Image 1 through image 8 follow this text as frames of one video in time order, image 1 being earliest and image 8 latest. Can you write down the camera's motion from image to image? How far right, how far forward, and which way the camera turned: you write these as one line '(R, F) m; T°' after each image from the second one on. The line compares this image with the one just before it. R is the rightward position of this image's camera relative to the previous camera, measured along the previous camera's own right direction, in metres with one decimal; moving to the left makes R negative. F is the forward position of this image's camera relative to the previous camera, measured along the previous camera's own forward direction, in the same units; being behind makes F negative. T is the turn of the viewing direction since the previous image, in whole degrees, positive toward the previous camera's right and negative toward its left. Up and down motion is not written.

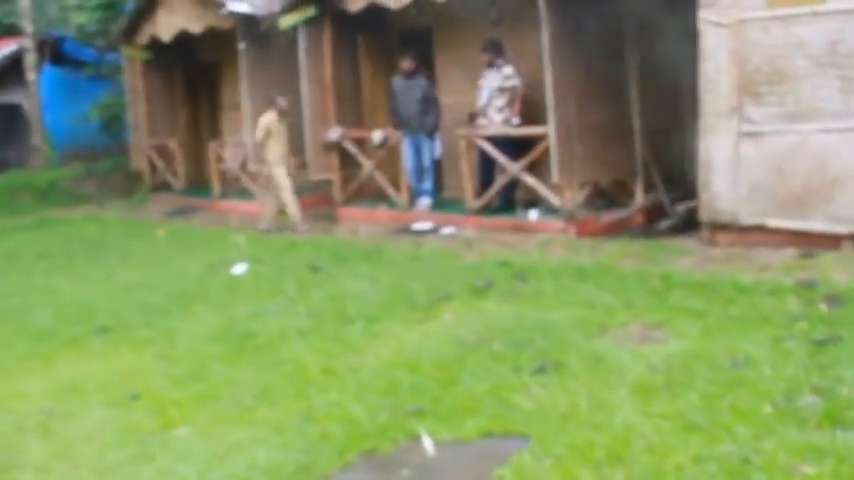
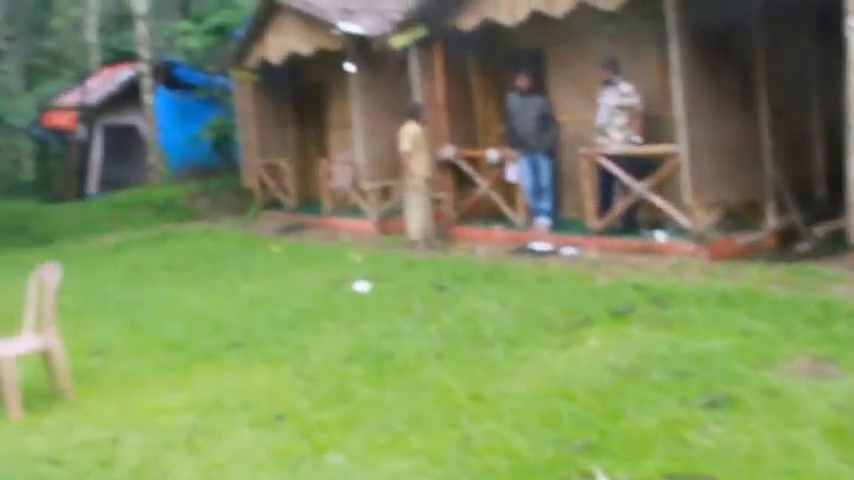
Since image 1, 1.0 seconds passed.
(-0.4, +0.5) m; -5°
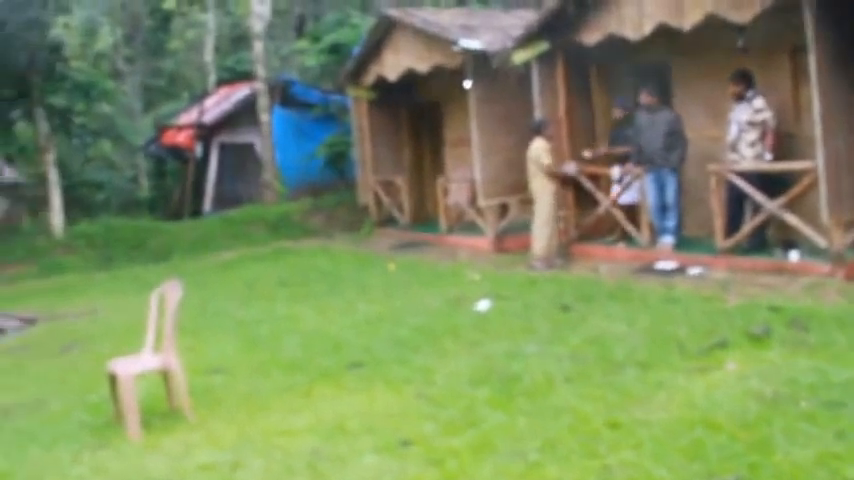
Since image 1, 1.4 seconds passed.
(-0.1, +0.3) m; -6°
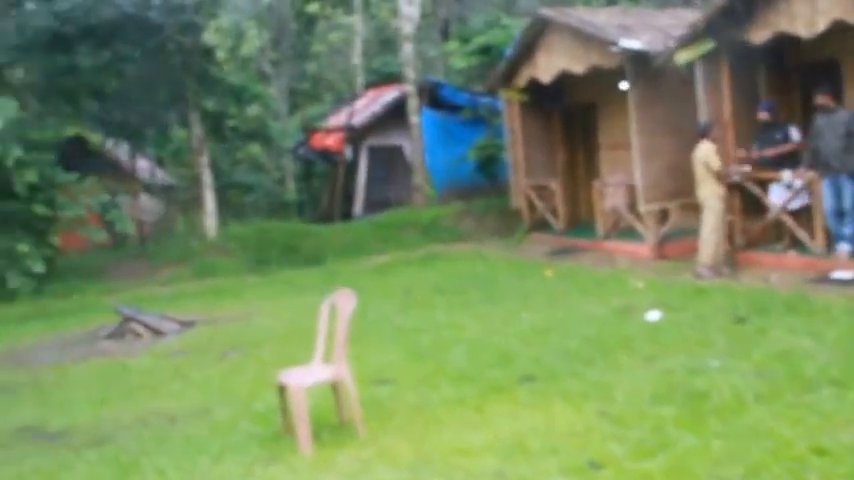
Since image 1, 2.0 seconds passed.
(-0.2, +0.3) m; -7°
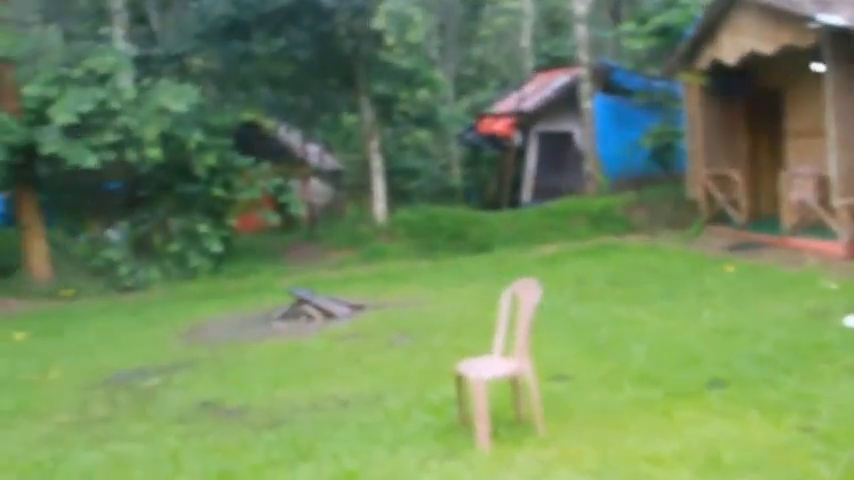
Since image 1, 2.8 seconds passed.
(-0.1, +0.2) m; -8°
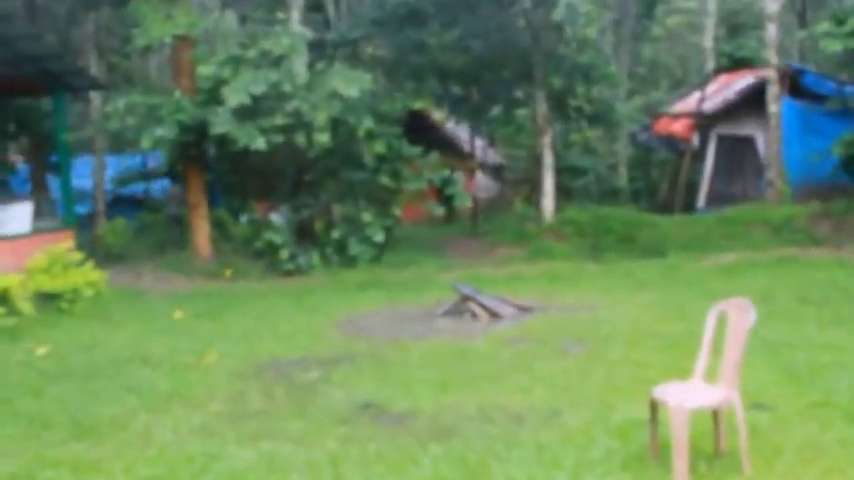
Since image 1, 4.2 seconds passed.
(-0.2, +0.6) m; -8°
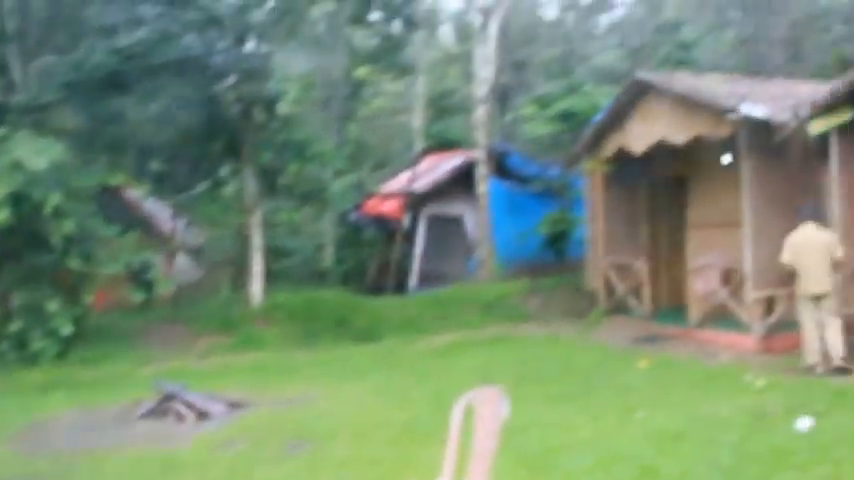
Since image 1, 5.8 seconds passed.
(+0.1, +0.7) m; +15°
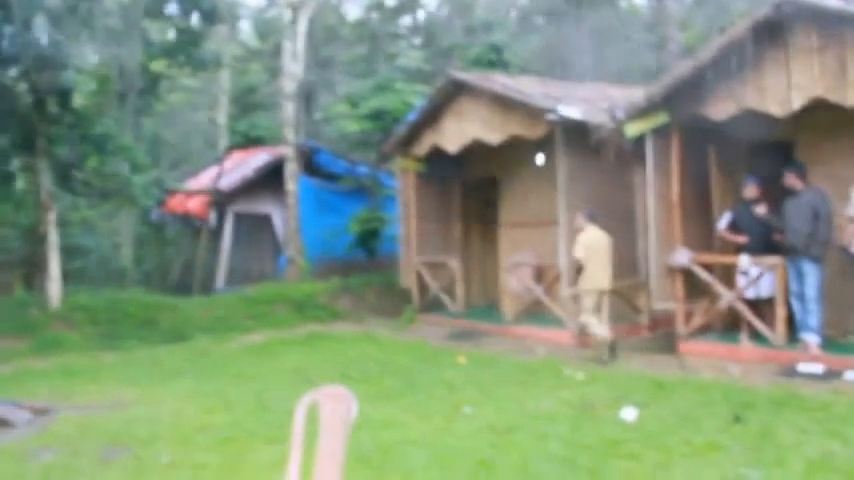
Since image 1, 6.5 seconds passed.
(-0.3, +0.1) m; +11°
